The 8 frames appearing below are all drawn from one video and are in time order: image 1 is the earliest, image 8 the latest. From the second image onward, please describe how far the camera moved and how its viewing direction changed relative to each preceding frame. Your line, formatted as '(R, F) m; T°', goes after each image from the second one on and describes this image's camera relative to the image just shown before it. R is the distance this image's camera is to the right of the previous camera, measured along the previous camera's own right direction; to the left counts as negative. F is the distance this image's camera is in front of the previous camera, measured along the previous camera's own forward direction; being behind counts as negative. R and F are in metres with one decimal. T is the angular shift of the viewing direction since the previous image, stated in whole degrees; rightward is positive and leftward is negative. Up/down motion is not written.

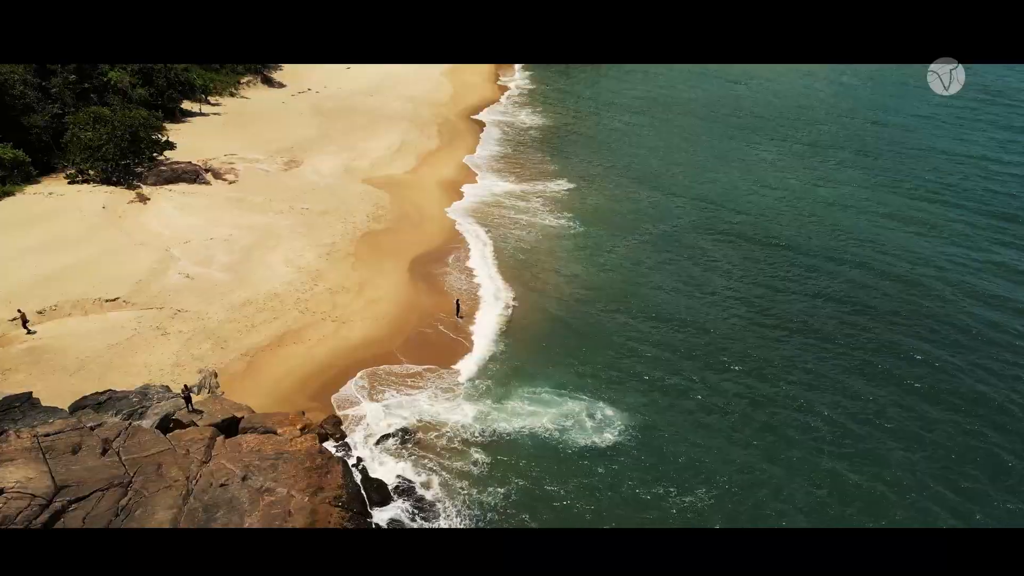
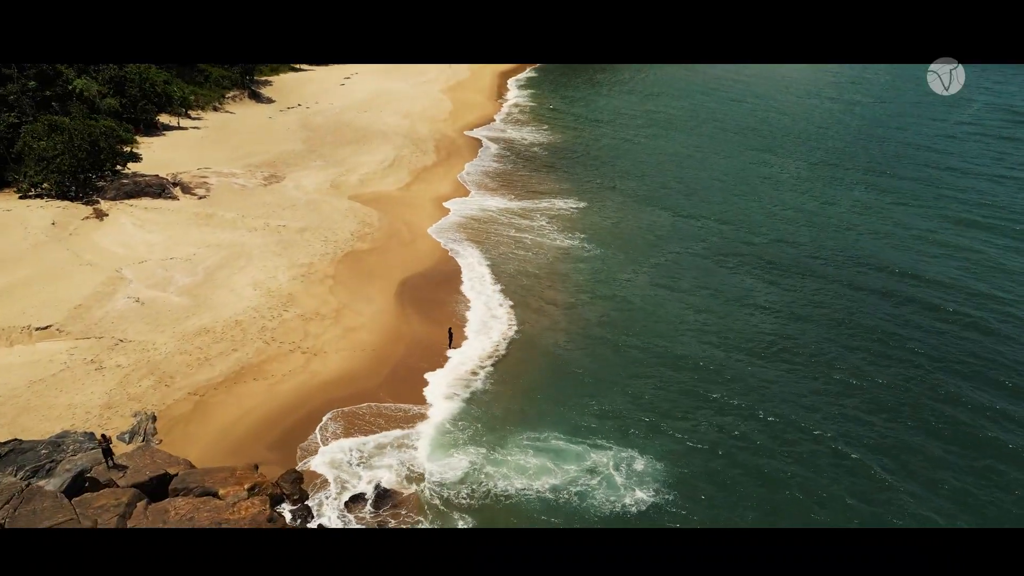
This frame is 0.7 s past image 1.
(0.0, +2.8) m; 0°
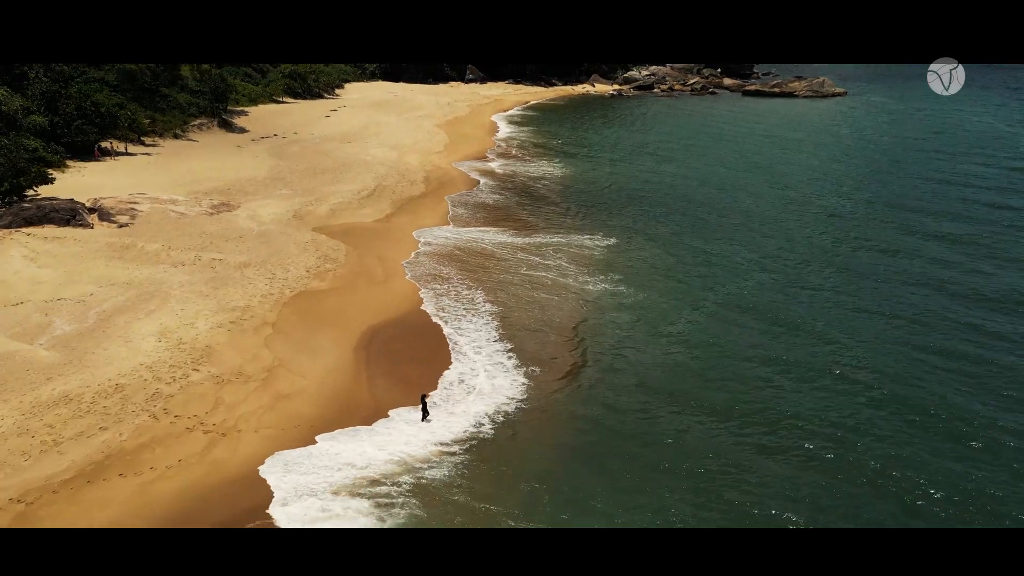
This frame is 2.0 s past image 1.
(+0.1, +4.9) m; 0°
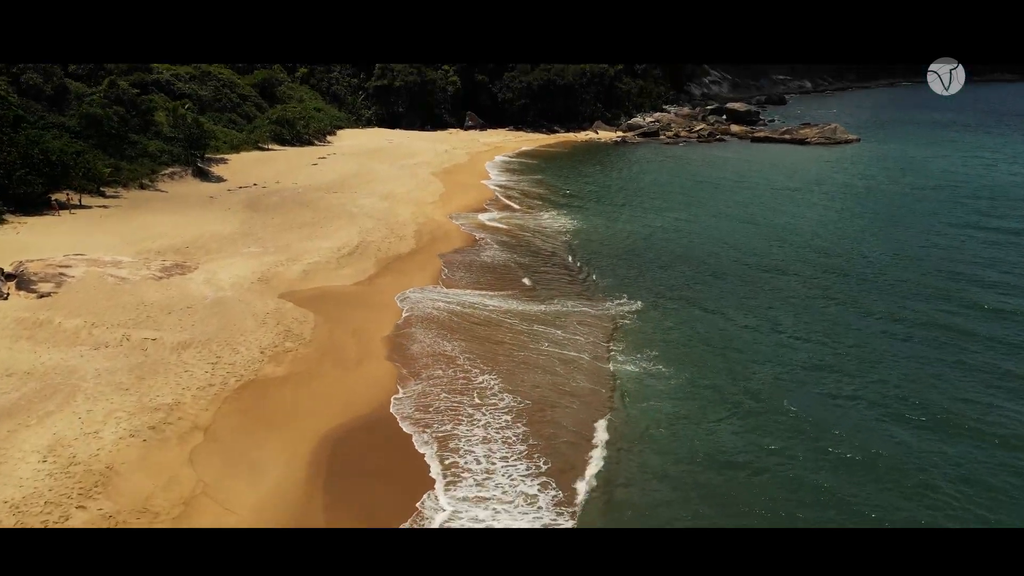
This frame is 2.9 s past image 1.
(0.0, +3.1) m; 0°
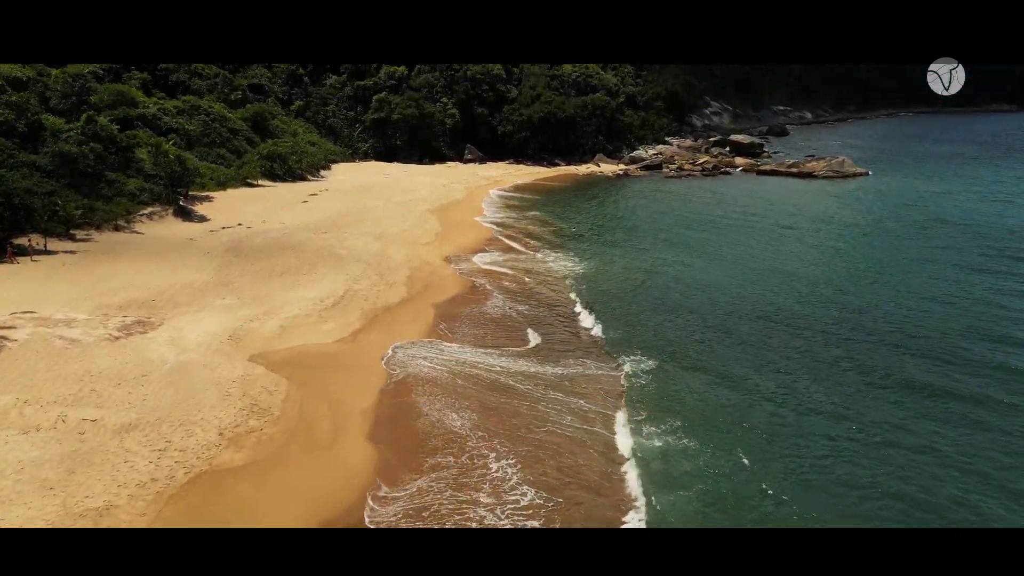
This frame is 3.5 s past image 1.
(+0.1, +1.8) m; 0°
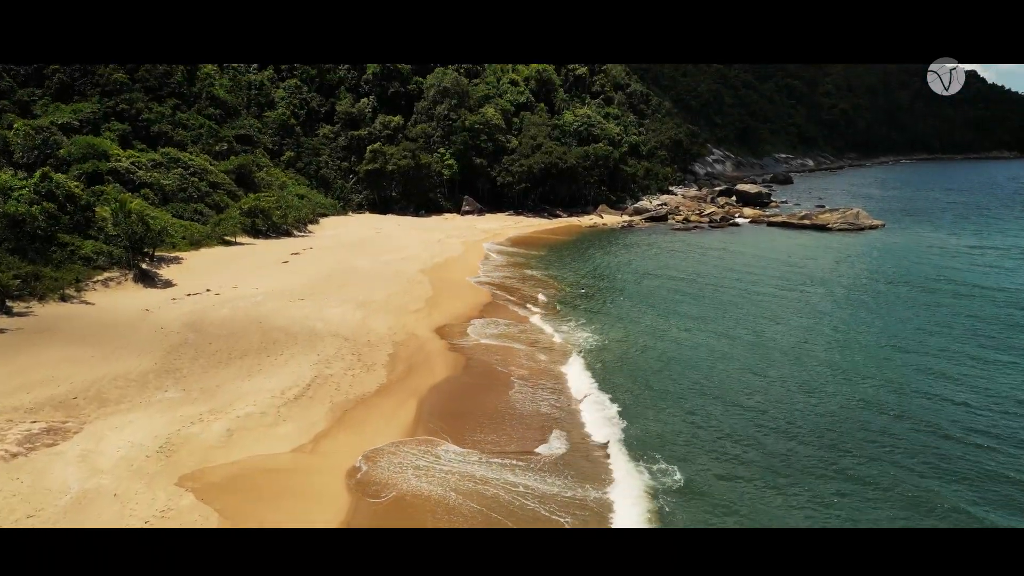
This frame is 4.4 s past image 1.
(+0.1, +2.9) m; 0°
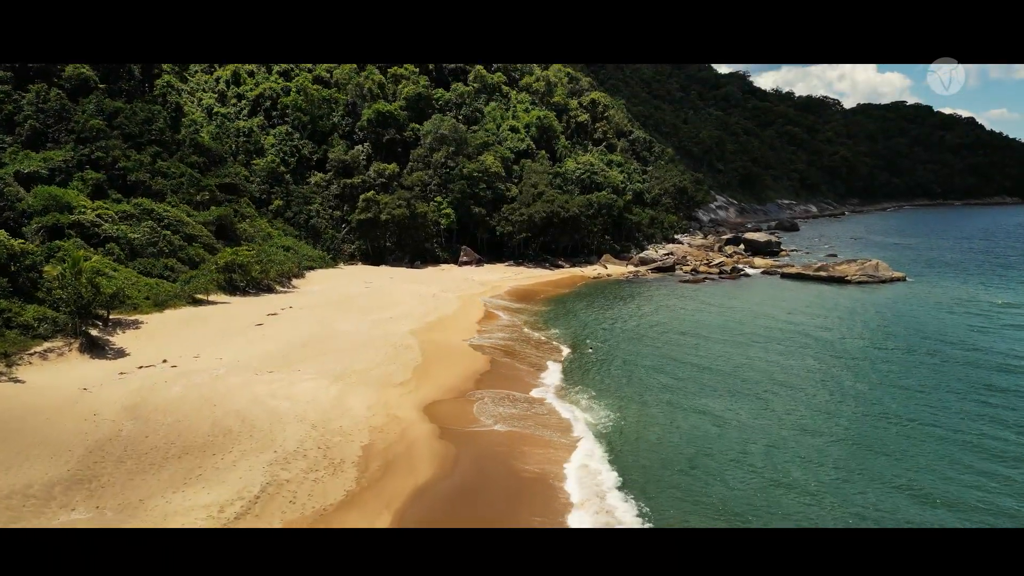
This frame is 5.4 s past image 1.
(+0.1, +3.0) m; 0°
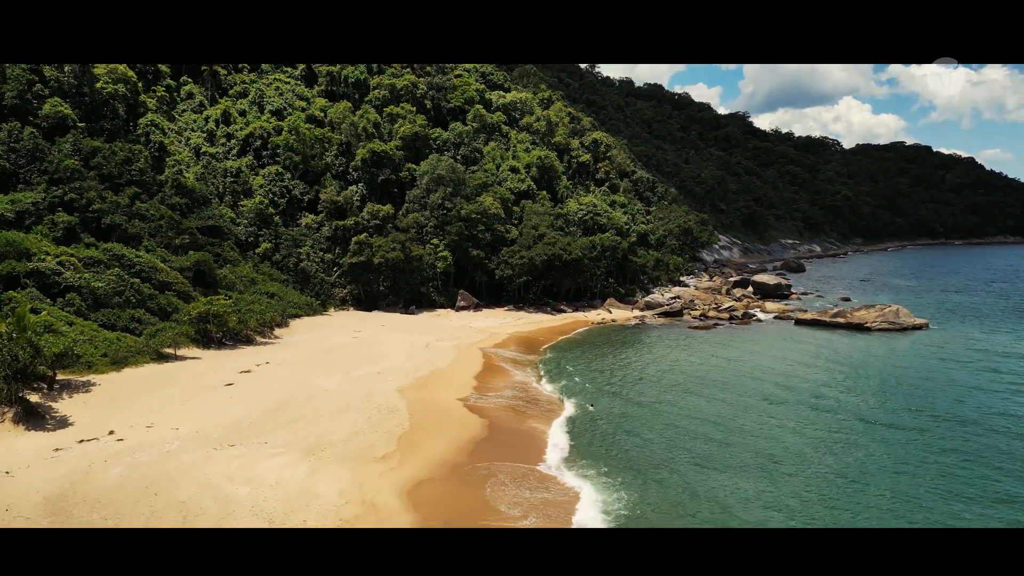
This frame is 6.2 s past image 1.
(+0.1, +2.6) m; 0°
